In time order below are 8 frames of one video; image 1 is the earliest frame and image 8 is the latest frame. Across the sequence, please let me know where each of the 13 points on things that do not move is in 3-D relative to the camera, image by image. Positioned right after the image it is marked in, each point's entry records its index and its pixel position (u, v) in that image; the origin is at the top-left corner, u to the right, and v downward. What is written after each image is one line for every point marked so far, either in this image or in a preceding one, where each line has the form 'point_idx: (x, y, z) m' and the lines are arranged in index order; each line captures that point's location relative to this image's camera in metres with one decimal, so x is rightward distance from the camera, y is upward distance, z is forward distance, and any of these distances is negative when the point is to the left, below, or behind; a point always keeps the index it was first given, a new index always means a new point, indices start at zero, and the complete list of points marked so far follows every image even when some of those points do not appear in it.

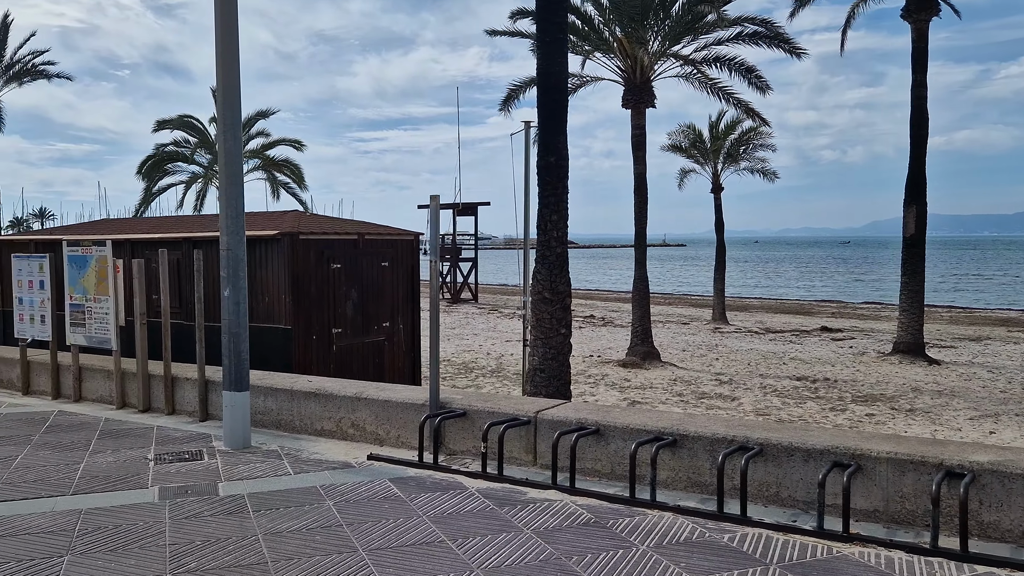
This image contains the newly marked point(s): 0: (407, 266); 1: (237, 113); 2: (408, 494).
0: (-1.5, +0.3, +11.5) m
1: (-2.4, +1.5, +7.1) m
2: (-0.7, -1.4, +5.7) m
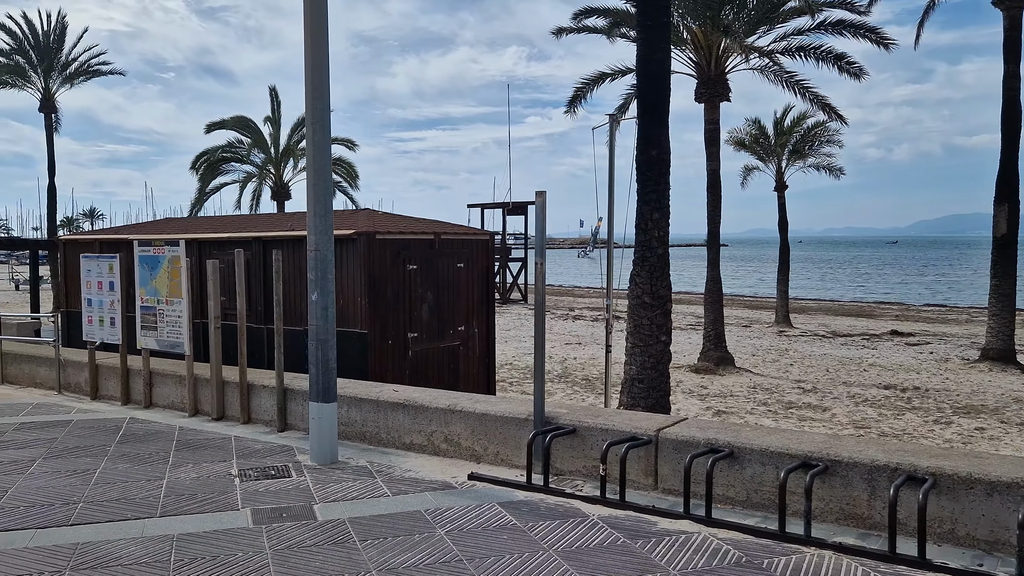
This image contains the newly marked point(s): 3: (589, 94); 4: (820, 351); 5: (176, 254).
0: (-0.4, +0.3, +11.0) m
1: (-1.5, +1.5, +6.6) m
2: (+0.1, -1.5, +5.1) m
3: (+1.4, +3.5, +15.1) m
4: (+7.4, -1.5, +19.7) m
5: (-3.5, +0.4, +8.7) m
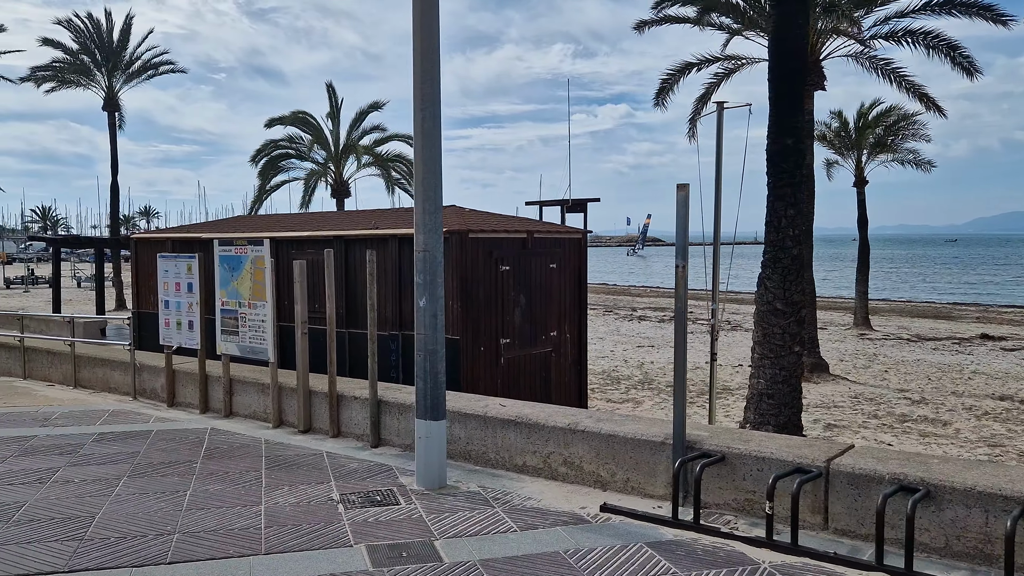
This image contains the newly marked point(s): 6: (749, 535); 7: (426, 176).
0: (+0.8, +0.2, +10.2) m
1: (-0.5, +1.4, +5.9) m
2: (+0.9, -1.5, +4.4) m
3: (+2.8, +3.5, +14.2) m
4: (+9.1, -1.5, +18.5) m
5: (-2.5, +0.3, +8.1) m
6: (+1.4, -1.5, +4.9) m
7: (-0.6, +0.8, +5.9) m
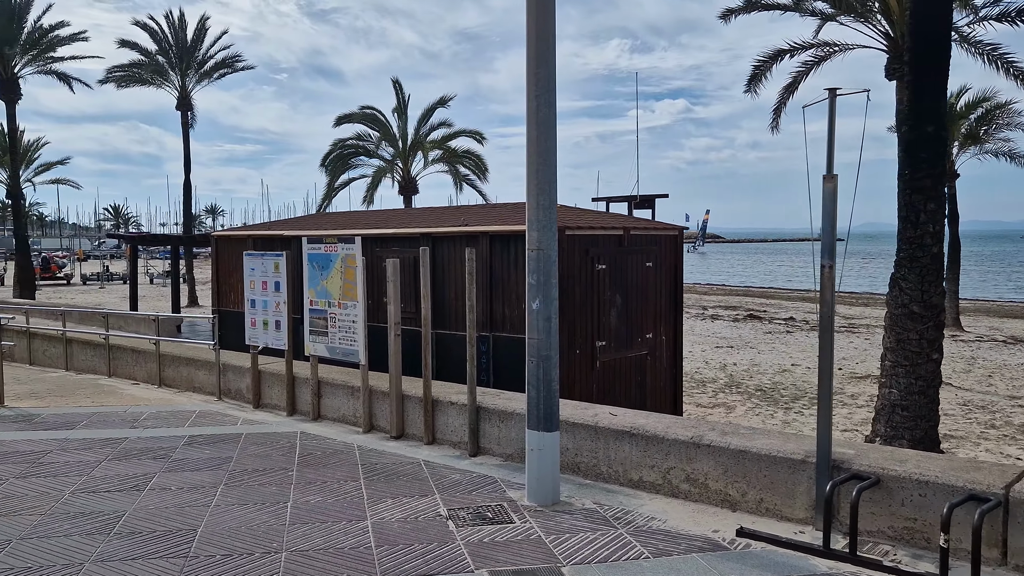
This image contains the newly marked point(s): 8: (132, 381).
0: (+1.9, +0.3, +9.7) m
1: (+0.3, +1.4, +5.5) m
2: (+1.6, -1.5, +3.9) m
3: (+4.2, +3.5, +13.5) m
4: (+10.7, -1.5, +17.4) m
5: (-1.5, +0.3, +7.8) m
6: (+2.1, -1.5, +4.3) m
7: (+0.2, +0.8, +5.5) m
8: (-5.1, -1.3, +11.0) m
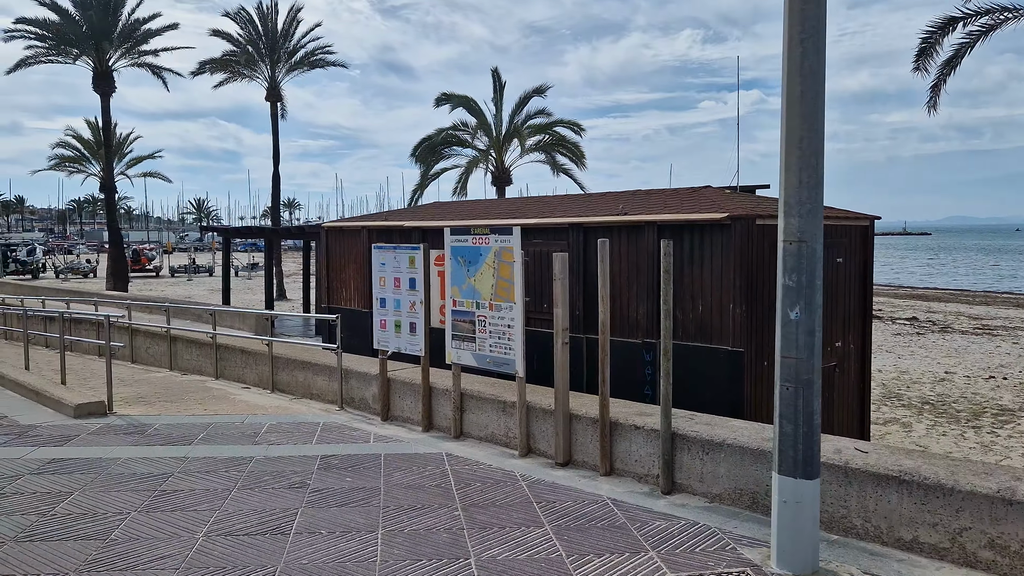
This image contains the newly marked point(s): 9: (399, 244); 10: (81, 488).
0: (+3.5, +0.3, +8.3) m
1: (+1.6, +1.4, +4.2) m
2: (+2.8, -1.6, +2.5) m
3: (+6.2, +3.5, +11.9) m
4: (+12.9, -1.5, +15.3) m
5: (0.0, +0.4, +6.6) m
6: (+3.3, -1.5, +2.9) m
7: (+1.5, +0.8, +4.2) m
8: (-3.3, -1.2, +10.2) m
9: (-1.1, +0.4, +7.7) m
10: (-3.0, -1.4, +5.6) m
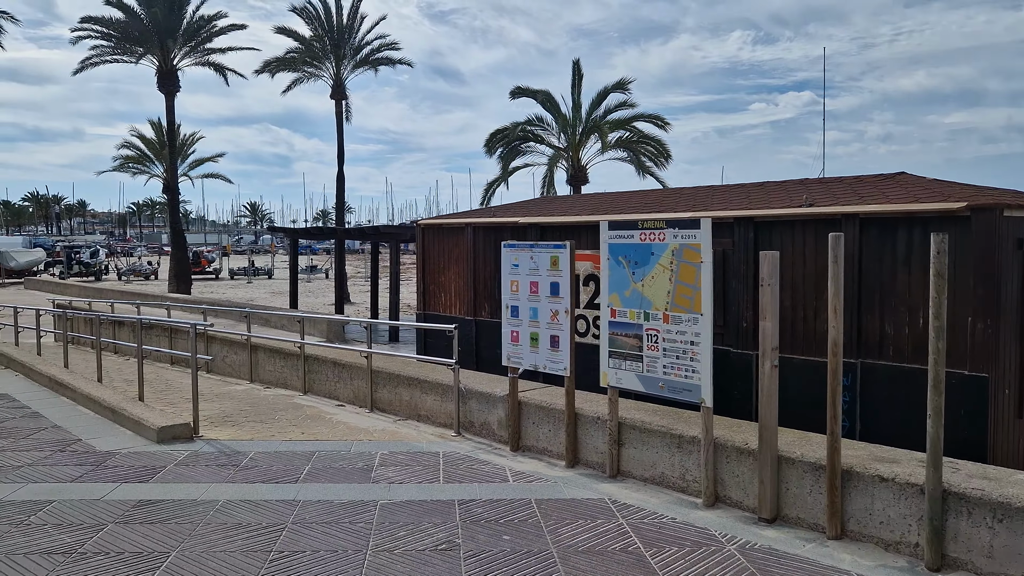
0: (+4.8, +0.2, +6.7) m
1: (+2.6, +1.4, +2.7) m
2: (+3.7, -1.6, +1.0) m
3: (+7.7, +3.4, +10.2) m
4: (+14.6, -1.7, +13.2) m
5: (+1.2, +0.3, +5.3) m
6: (+4.3, -1.6, +1.4) m
7: (+2.5, +0.7, +2.8) m
8: (-1.9, -1.2, +9.0) m
9: (+0.2, +0.4, +6.4) m
10: (-1.8, -1.4, +4.5) m
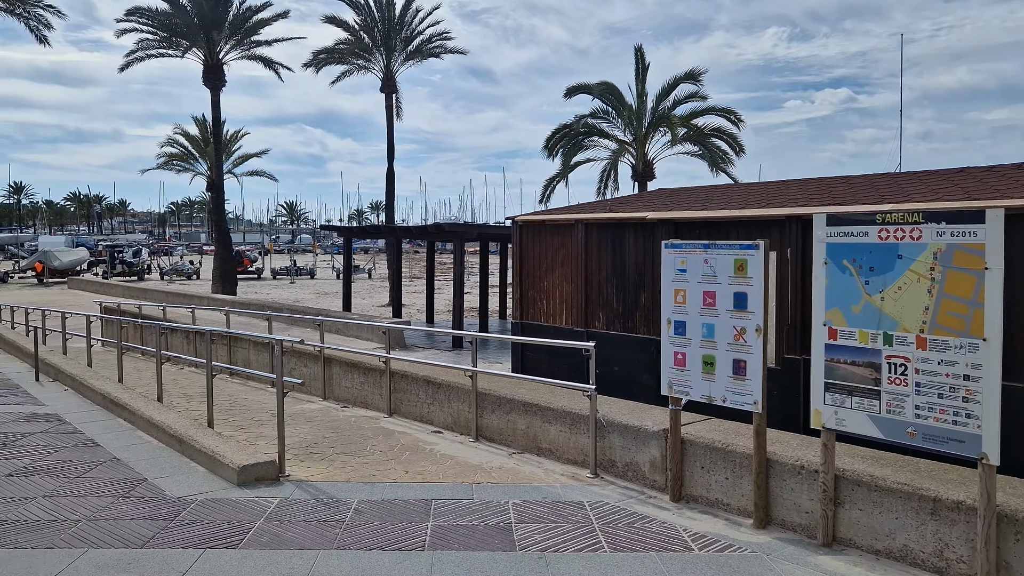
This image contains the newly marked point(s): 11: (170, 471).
0: (+5.9, +0.1, +5.2) m
1: (+3.6, +1.3, +1.3) m
2: (+4.6, -1.7, -0.5) m
3: (+8.9, +3.4, +8.5) m
4: (+15.9, -1.8, +11.3) m
5: (+2.2, +0.2, +3.9) m
6: (+5.2, -1.7, -0.1) m
7: (+3.5, +0.7, +1.3) m
8: (-0.8, -1.3, +7.8) m
9: (+1.3, +0.3, +5.1) m
10: (-0.8, -1.5, +3.2) m
11: (-2.5, -1.3, +5.9) m
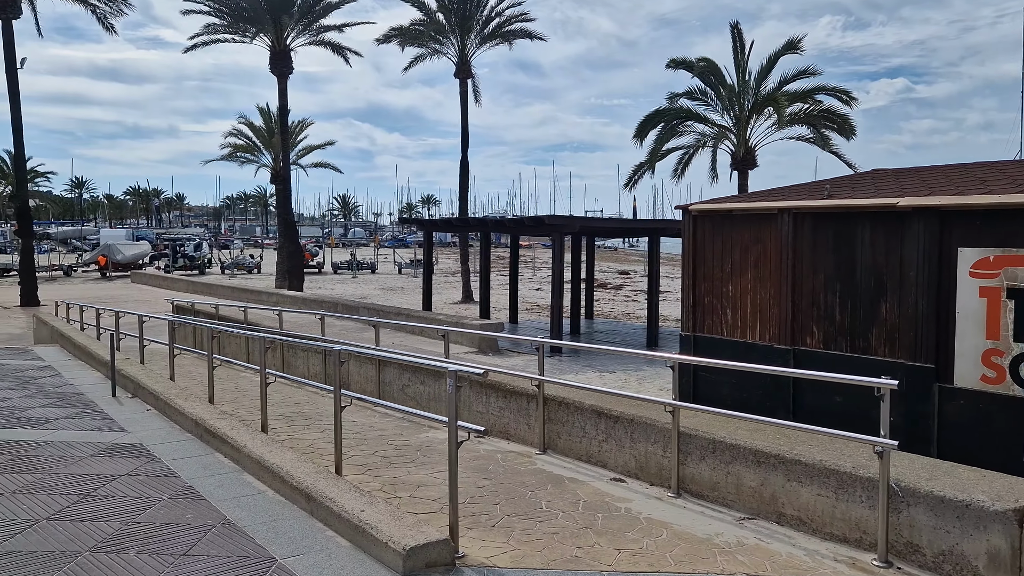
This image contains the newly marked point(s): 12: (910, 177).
0: (+7.2, 0.0, +3.2) m
1: (+4.7, +1.2, -0.6) m
2: (+5.6, -1.8, -2.4) m
3: (+10.4, +3.3, +6.3) m
4: (+17.5, -1.9, +8.7) m
5: (+3.4, +0.1, +2.1) m
6: (+6.2, -1.8, -2.1) m
7: (+4.6, +0.5, -0.6) m
8: (+0.7, -1.4, +6.1) m
9: (+2.6, +0.2, +3.3) m
10: (+0.4, -1.6, +1.6) m
11: (-1.1, -1.4, +4.4) m
12: (+3.1, +0.9, +6.5) m
